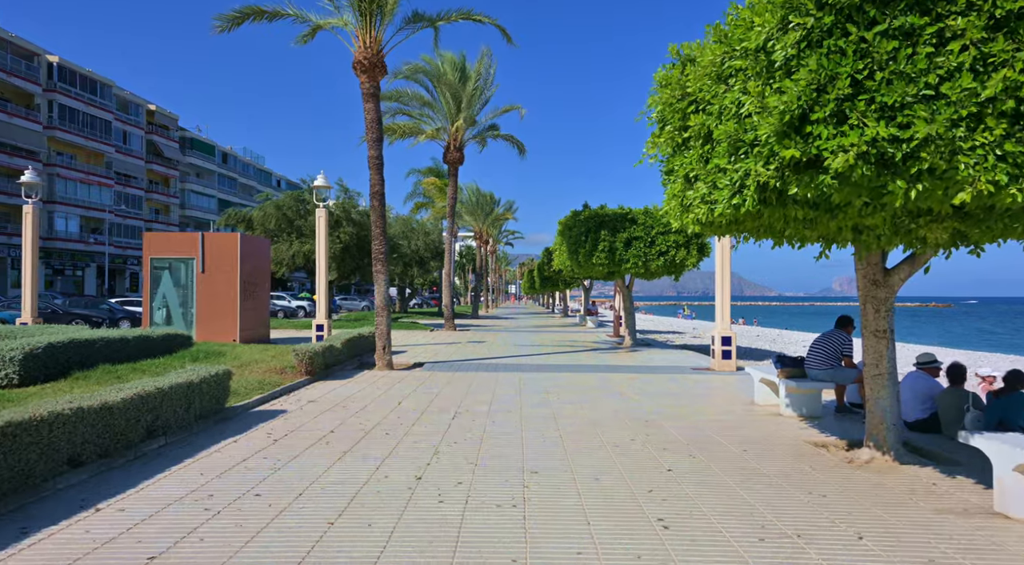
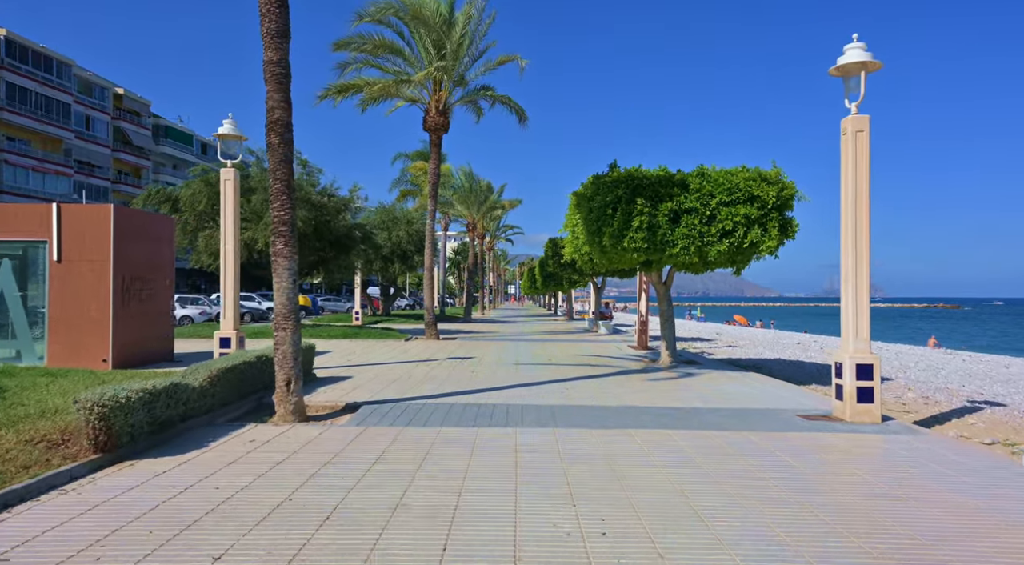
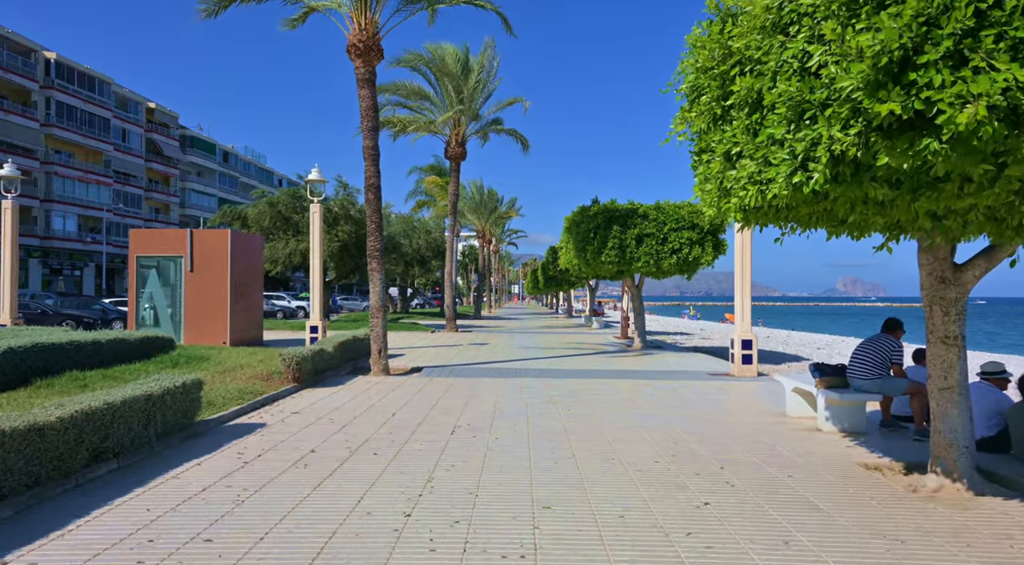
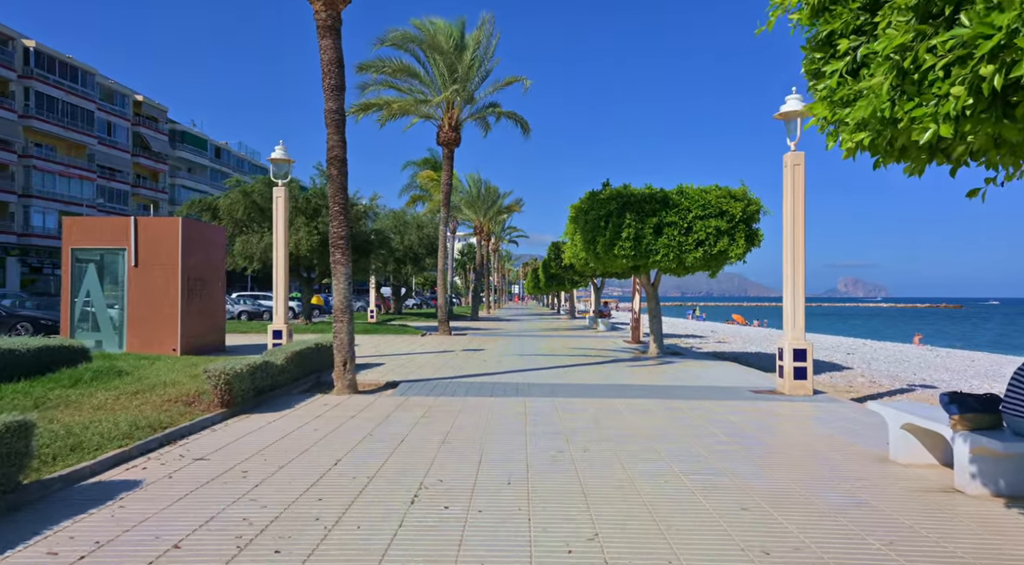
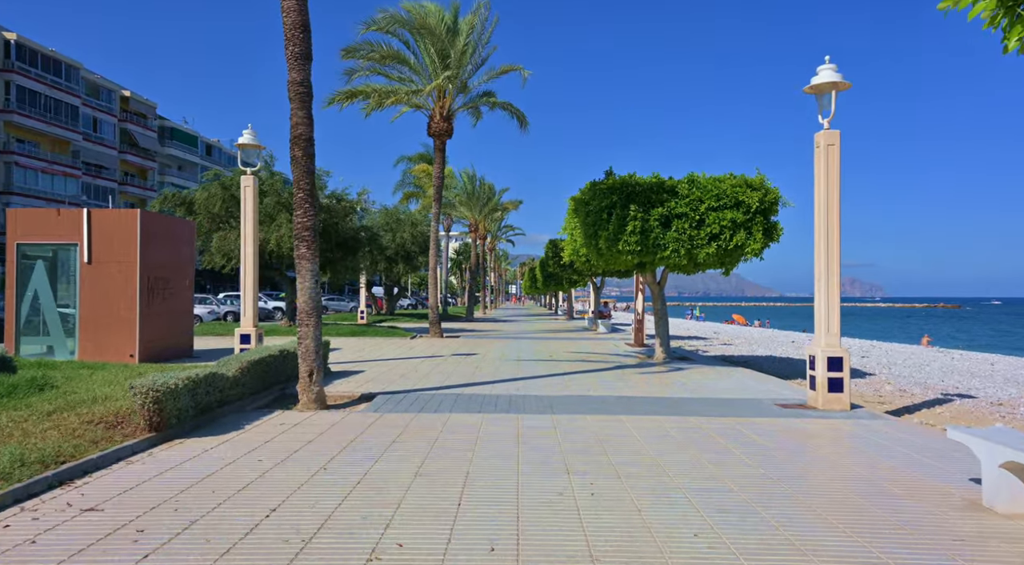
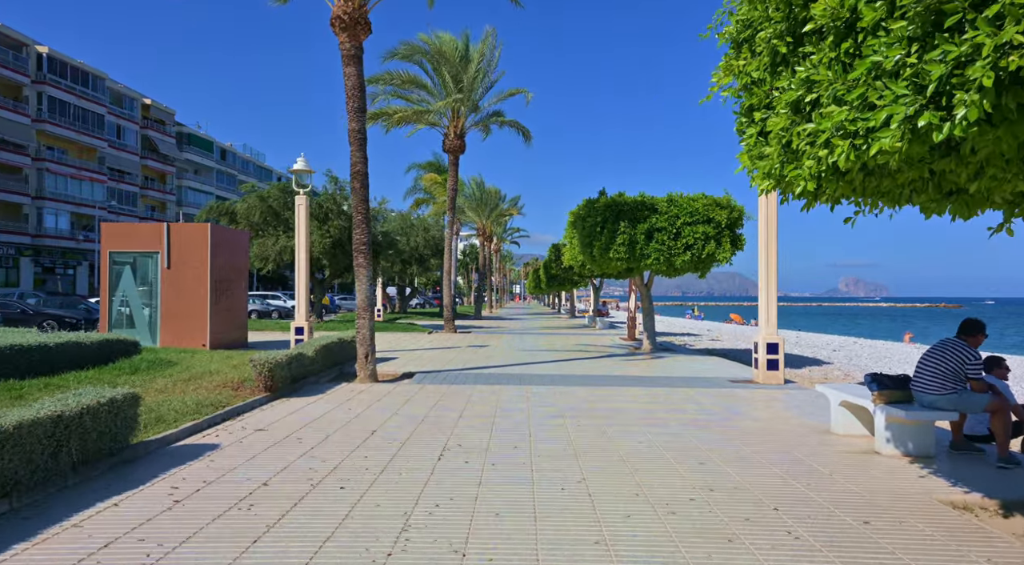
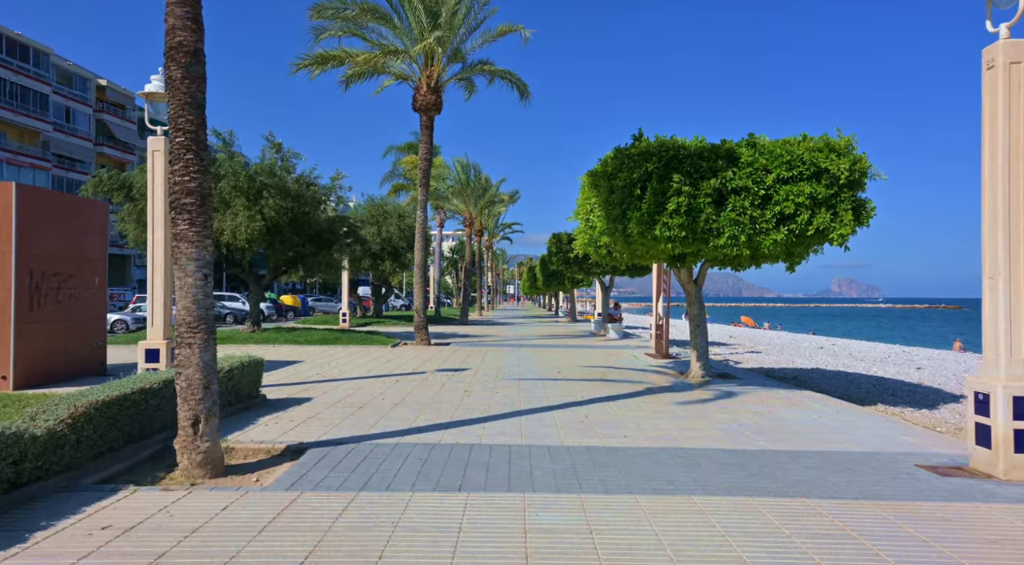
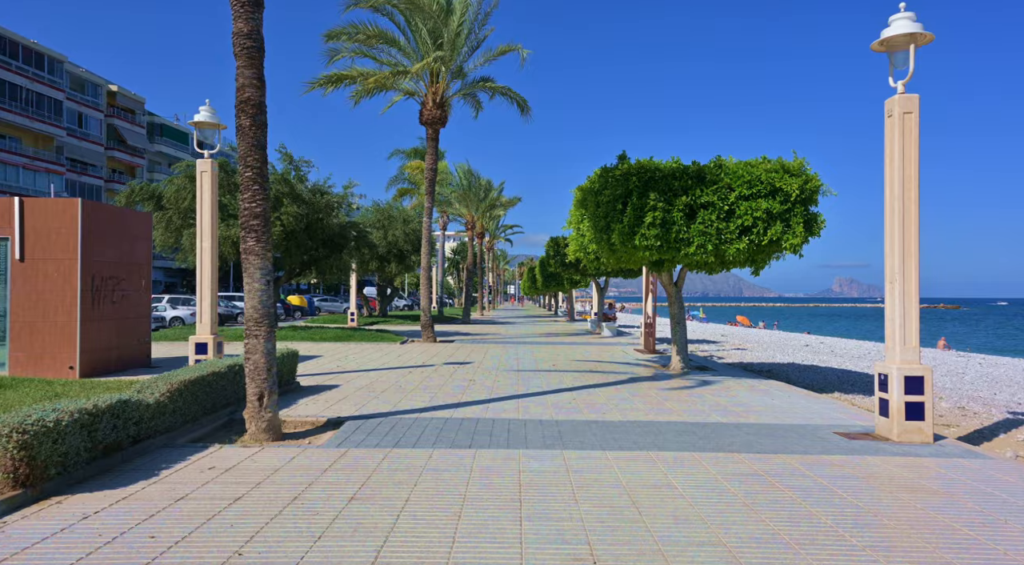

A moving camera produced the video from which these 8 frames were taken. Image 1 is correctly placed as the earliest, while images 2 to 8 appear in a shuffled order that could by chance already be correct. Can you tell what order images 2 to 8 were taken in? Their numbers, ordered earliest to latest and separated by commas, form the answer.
3, 6, 4, 5, 2, 8, 7
